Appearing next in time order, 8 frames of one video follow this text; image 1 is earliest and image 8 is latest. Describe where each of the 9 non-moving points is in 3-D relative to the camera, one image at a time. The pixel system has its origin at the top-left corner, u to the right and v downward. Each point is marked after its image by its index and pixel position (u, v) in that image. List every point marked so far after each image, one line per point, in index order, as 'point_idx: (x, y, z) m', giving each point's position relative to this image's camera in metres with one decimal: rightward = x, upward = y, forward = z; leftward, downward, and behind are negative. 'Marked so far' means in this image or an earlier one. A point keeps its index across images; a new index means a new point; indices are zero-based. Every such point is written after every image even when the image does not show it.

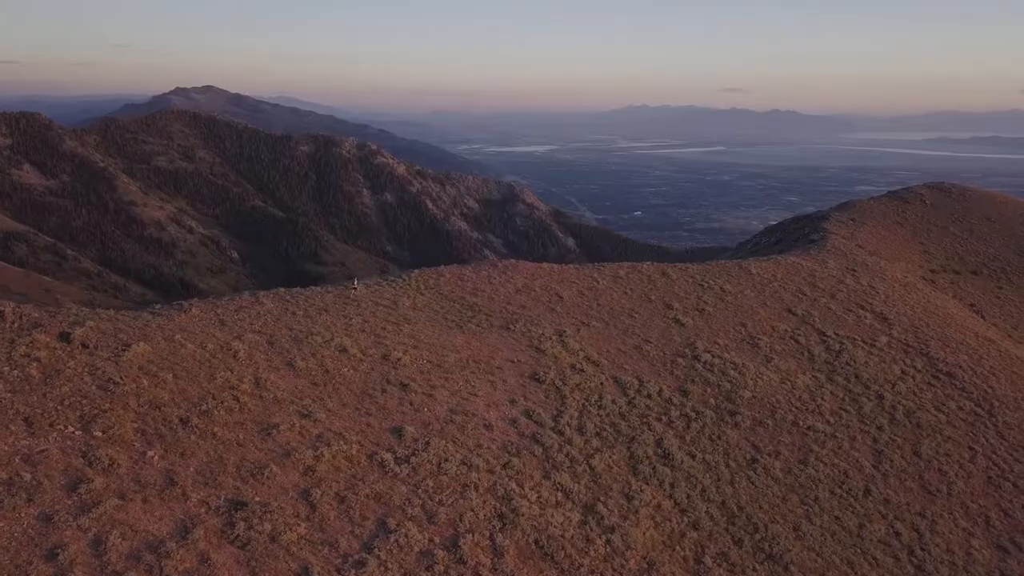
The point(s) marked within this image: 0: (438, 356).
0: (-1.0, -0.9, +11.2) m
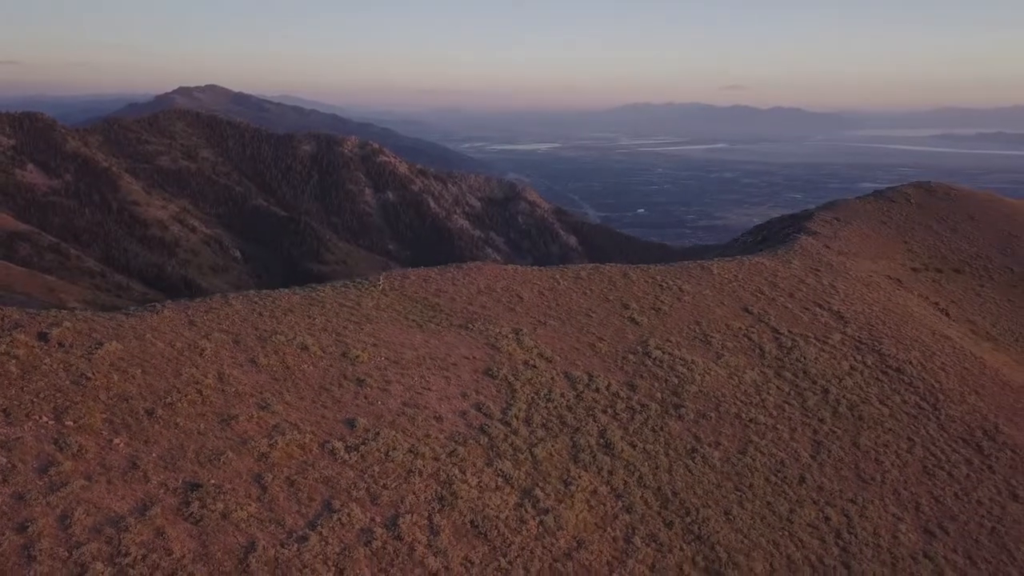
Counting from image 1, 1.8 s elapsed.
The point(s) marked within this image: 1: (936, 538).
0: (-1.7, -0.9, +12.0) m
1: (+6.6, -3.8, +12.8) m
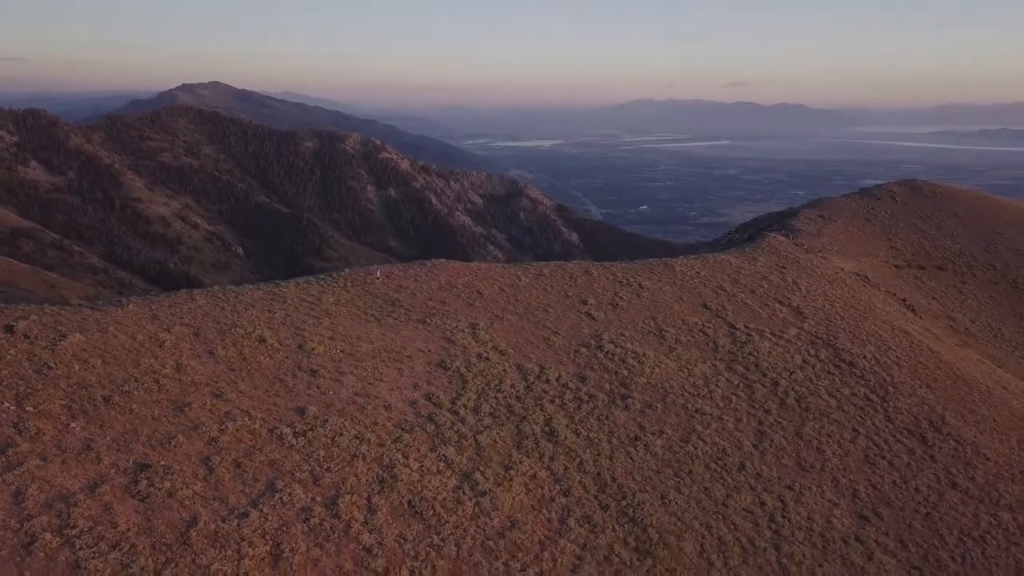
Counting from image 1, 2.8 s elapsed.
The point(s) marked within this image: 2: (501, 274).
0: (-2.5, -0.9, +12.7) m
1: (+5.8, -3.8, +13.4) m
2: (-0.3, +0.3, +17.3) m
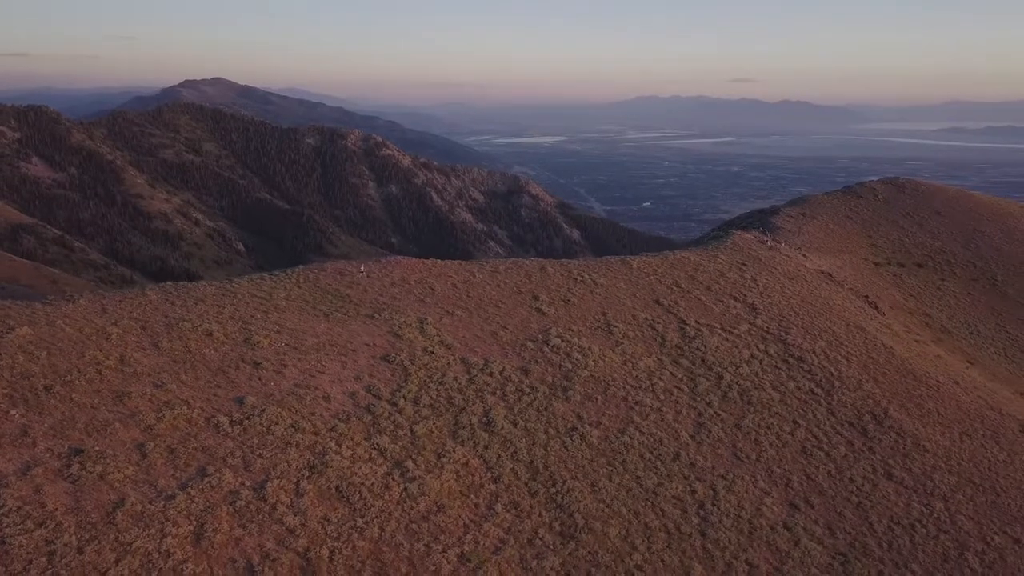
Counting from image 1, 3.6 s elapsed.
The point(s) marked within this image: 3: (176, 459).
0: (-3.4, -0.8, +13.2) m
1: (+4.8, -3.7, +14.0) m
2: (-1.2, +0.4, +17.8) m
3: (-3.9, -2.0, +9.8) m
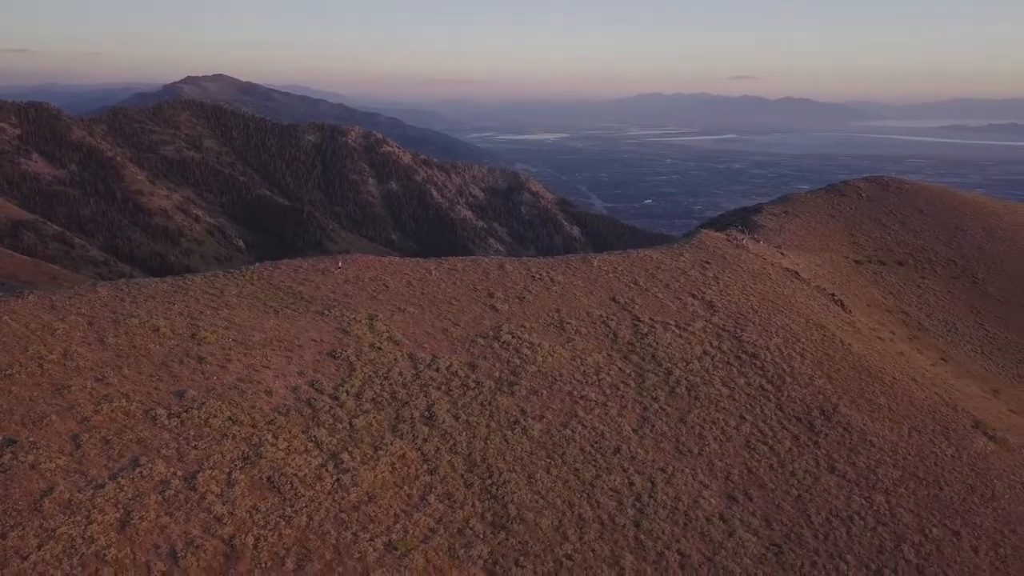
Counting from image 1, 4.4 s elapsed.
0: (-4.4, -0.8, +13.6) m
1: (+3.9, -3.7, +14.3) m
2: (-2.2, +0.4, +18.2) m
3: (-4.9, -2.0, +10.2) m
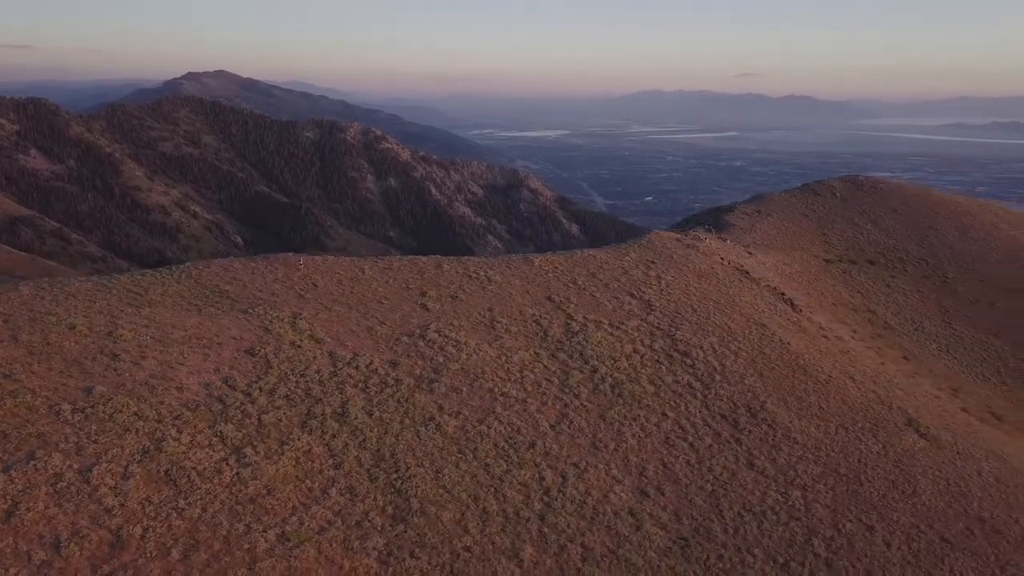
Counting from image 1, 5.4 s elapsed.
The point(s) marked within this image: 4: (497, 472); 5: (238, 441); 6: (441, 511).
0: (-5.8, -0.7, +14.0) m
1: (+2.4, -3.7, +14.7) m
2: (-3.6, +0.5, +18.6) m
3: (-6.4, -2.0, +10.5) m
4: (-0.3, -3.1, +13.9) m
5: (-4.0, -2.3, +12.2) m
6: (-1.1, -3.4, +12.7) m
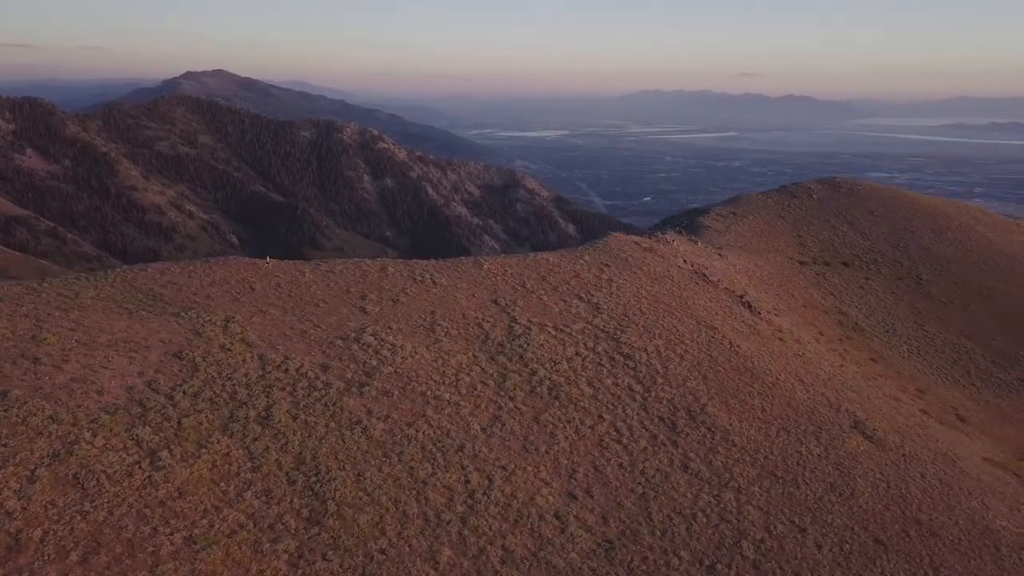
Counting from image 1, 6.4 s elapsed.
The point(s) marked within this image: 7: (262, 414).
0: (-7.1, -0.8, +14.1) m
1: (+1.1, -3.8, +14.8) m
2: (-4.9, +0.4, +18.7) m
3: (-7.7, -2.0, +10.6) m
4: (-1.5, -3.1, +14.0) m
5: (-5.3, -2.3, +12.4) m
6: (-2.4, -3.5, +12.8) m
7: (-4.2, -2.1, +13.9) m
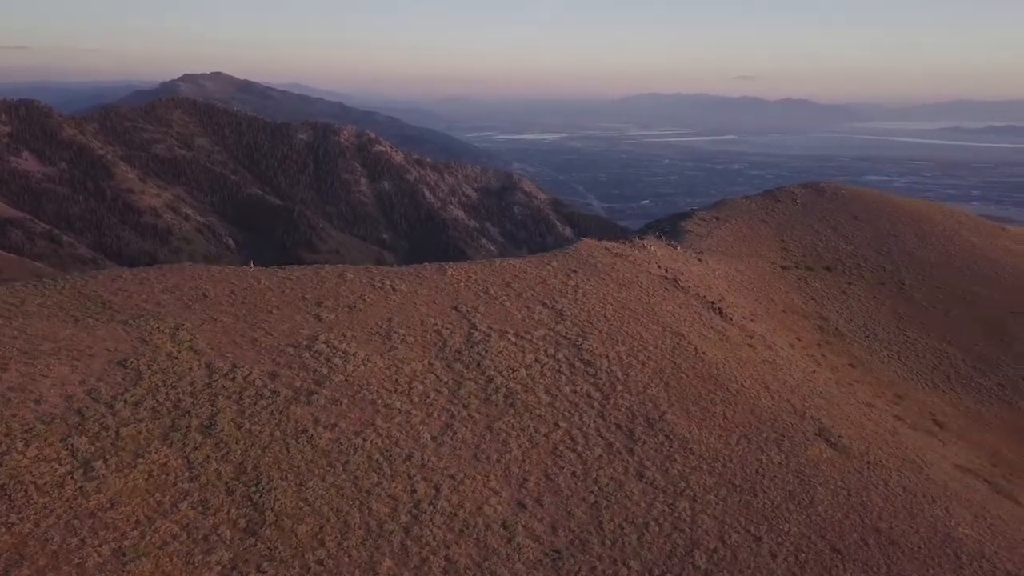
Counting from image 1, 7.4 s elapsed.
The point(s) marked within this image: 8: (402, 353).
0: (-8.0, -0.9, +14.0) m
1: (+0.2, -3.9, +14.7) m
2: (-5.9, +0.2, +18.6) m
3: (-8.6, -2.2, +10.5) m
4: (-2.4, -3.3, +13.9) m
5: (-6.2, -2.4, +12.2) m
6: (-3.3, -3.6, +12.7) m
7: (-5.1, -2.2, +13.8) m
8: (-2.3, -1.3, +17.3) m
